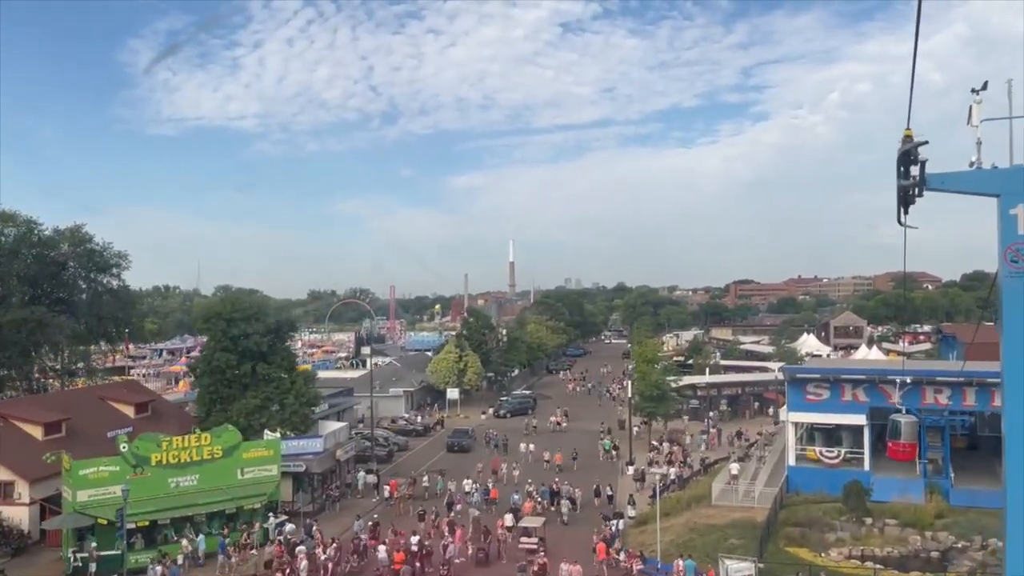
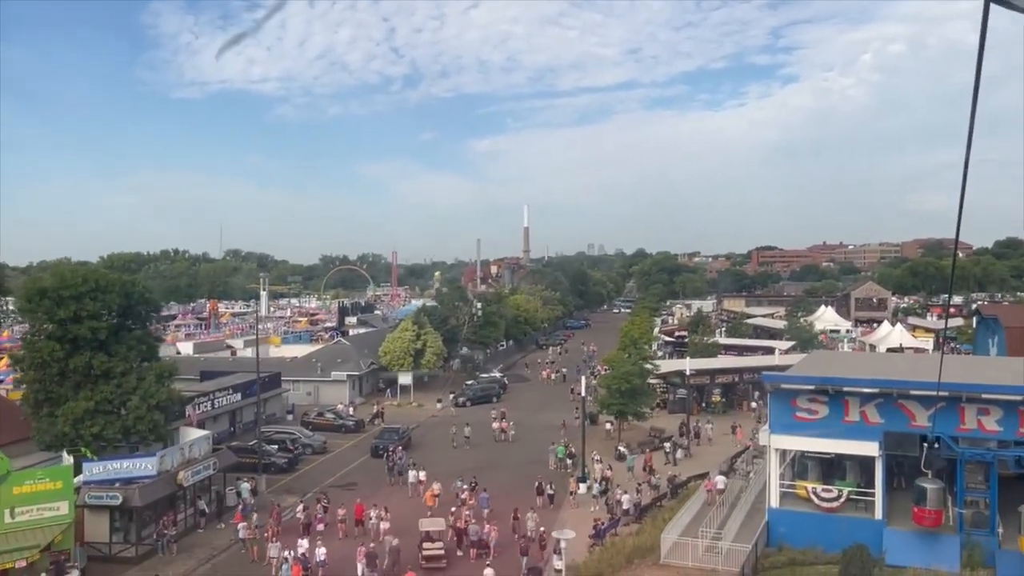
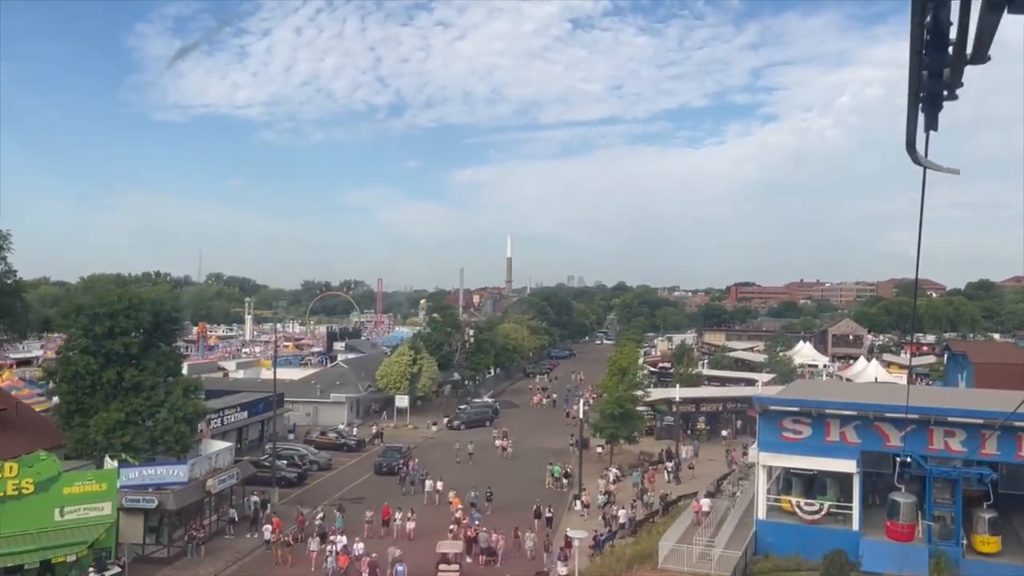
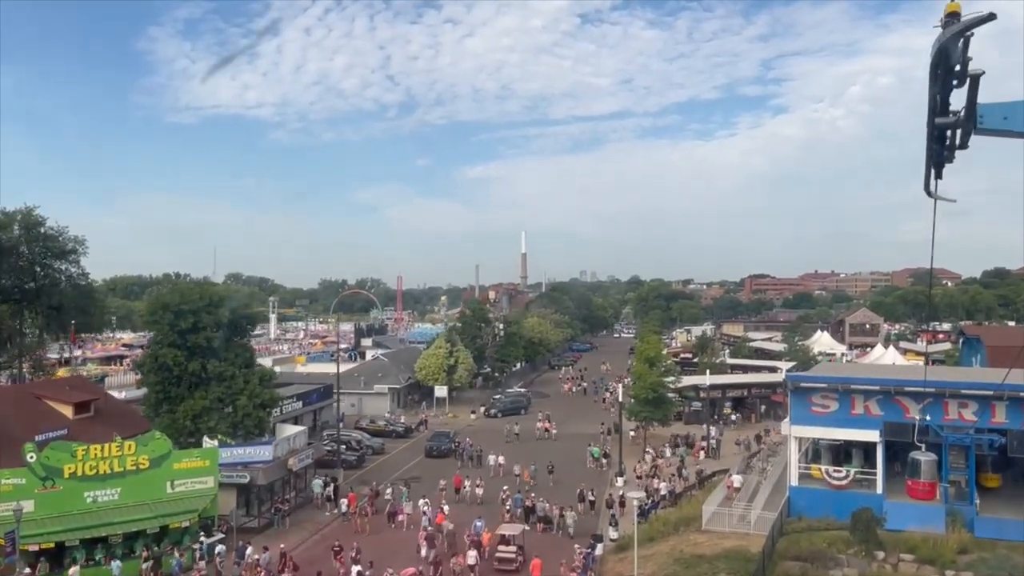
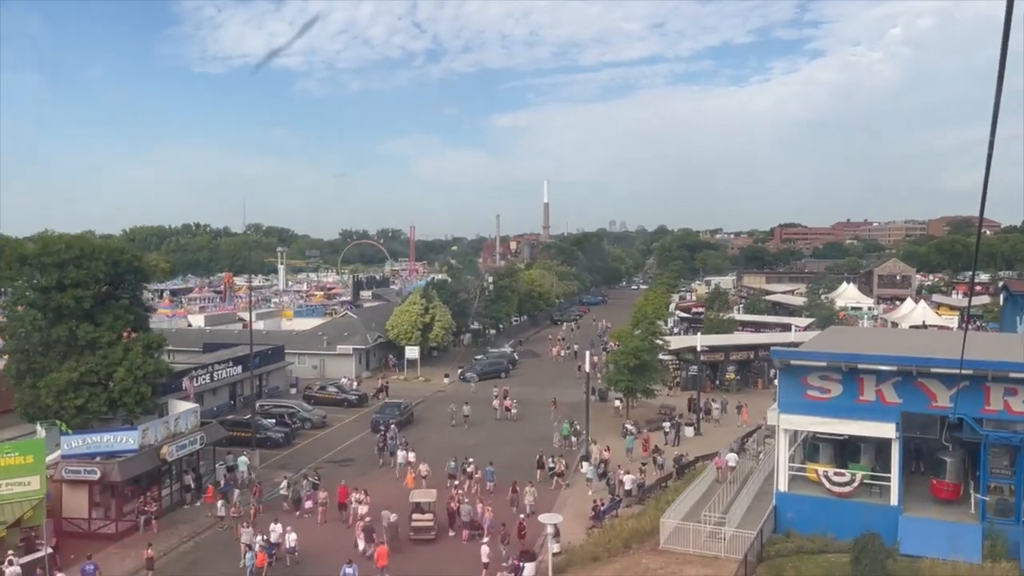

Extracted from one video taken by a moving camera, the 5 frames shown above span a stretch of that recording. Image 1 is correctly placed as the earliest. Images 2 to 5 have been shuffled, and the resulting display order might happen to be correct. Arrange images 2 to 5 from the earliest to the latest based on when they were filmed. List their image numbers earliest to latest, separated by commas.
4, 3, 2, 5
